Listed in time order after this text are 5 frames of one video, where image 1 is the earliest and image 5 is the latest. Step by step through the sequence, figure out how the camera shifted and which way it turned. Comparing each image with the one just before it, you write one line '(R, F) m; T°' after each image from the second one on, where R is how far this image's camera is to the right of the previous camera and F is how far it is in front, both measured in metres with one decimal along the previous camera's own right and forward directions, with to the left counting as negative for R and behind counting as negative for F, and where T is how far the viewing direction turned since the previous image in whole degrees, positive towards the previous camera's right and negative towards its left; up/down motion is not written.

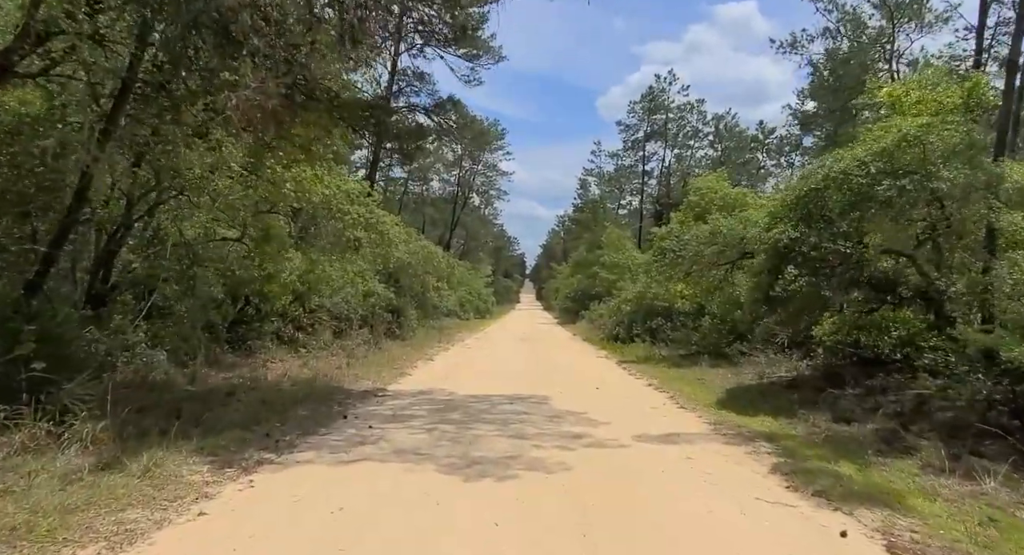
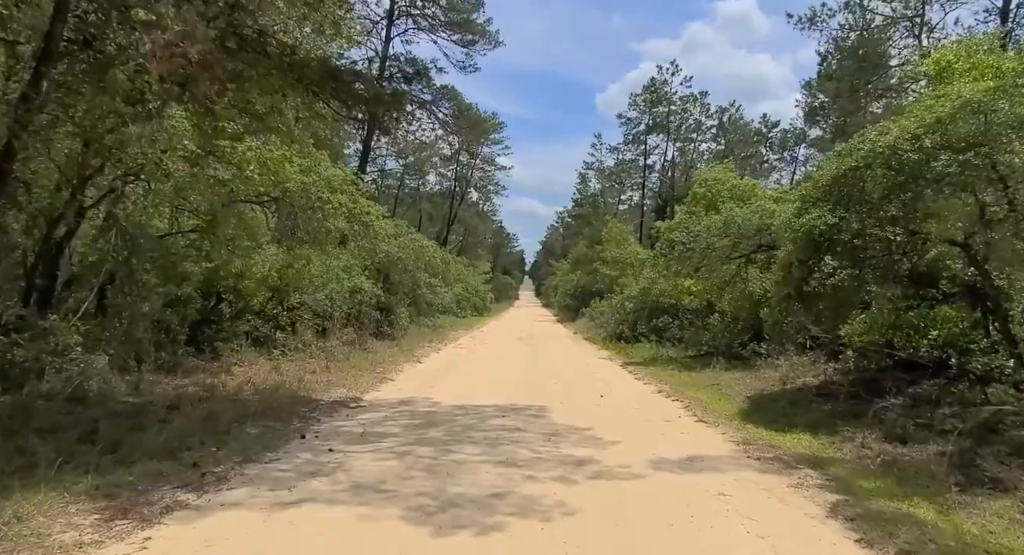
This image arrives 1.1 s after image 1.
(+0.1, +1.3) m; 0°
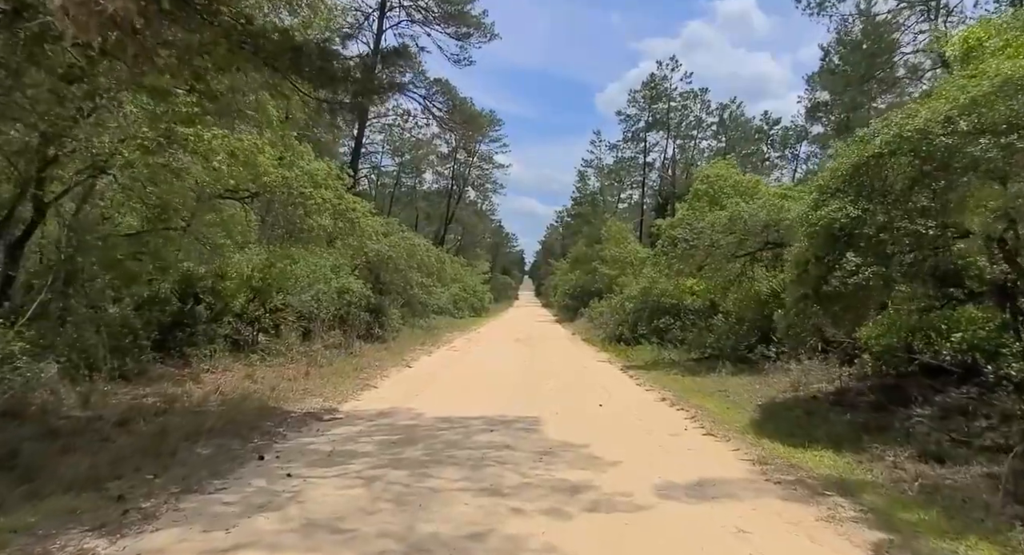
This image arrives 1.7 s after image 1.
(+0.1, +0.8) m; 0°
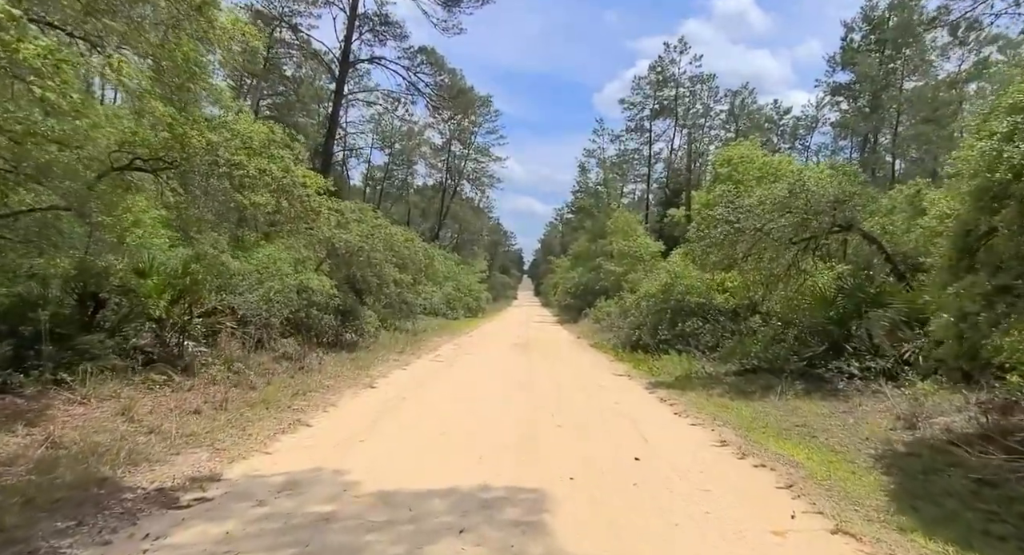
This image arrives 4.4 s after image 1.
(+0.1, +3.2) m; 0°
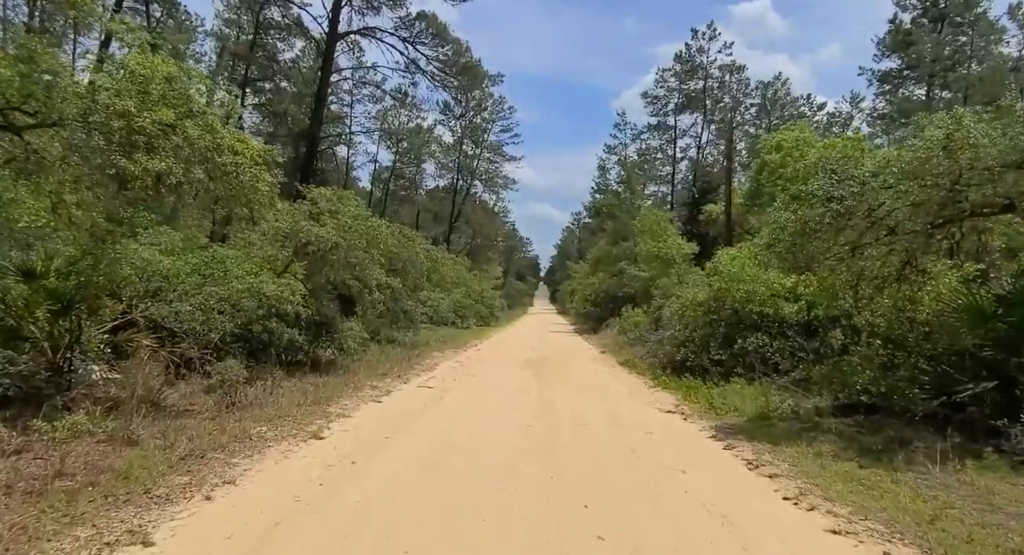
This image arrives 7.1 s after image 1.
(+0.1, +3.4) m; -1°
